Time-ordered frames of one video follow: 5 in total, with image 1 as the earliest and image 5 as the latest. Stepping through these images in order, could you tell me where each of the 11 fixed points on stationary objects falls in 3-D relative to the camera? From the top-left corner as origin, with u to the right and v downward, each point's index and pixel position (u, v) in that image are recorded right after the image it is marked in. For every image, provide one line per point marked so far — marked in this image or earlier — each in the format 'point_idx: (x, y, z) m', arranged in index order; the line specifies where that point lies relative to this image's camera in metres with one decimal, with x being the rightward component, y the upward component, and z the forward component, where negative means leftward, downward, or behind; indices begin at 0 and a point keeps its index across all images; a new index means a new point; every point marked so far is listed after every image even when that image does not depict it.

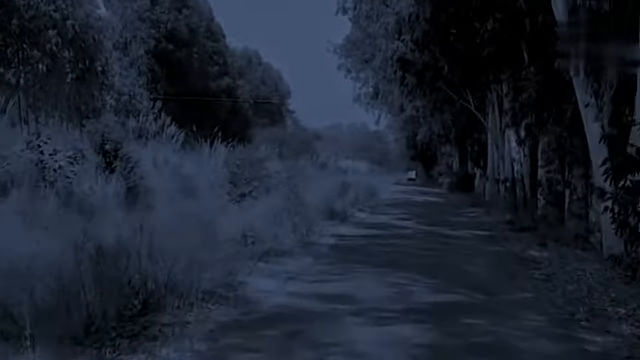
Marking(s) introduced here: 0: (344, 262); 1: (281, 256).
0: (+0.3, -1.1, +12.4) m
1: (-0.5, -1.1, +13.0) m
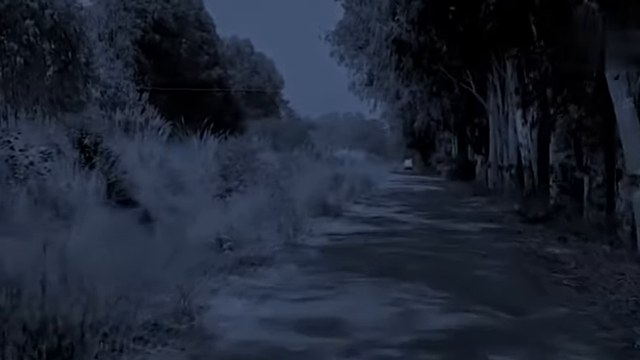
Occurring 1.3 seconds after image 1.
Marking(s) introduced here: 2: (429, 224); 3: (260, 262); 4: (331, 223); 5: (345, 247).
0: (+0.2, -1.0, +10.4) m
1: (-0.7, -1.0, +11.1) m
2: (+2.2, -0.9, +19.1) m
3: (-0.7, -1.0, +11.1) m
4: (+0.2, -0.9, +18.9) m
5: (+0.4, -0.9, +12.7) m
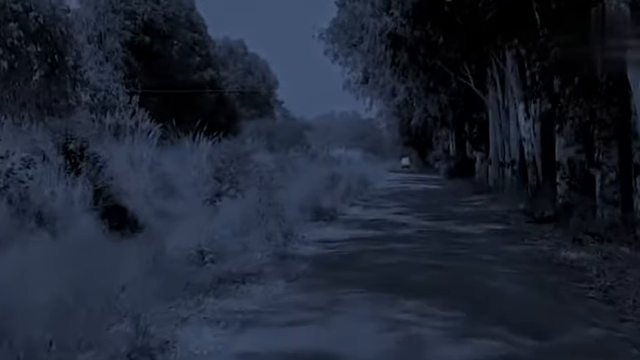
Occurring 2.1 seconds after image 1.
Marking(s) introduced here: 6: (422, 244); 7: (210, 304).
0: (+0.1, -1.0, +9.3) m
1: (-0.8, -1.1, +10.0) m
2: (+2.1, -0.9, +18.0) m
3: (-0.8, -1.1, +10.0) m
4: (+0.1, -0.9, +17.8) m
5: (+0.3, -1.0, +11.6) m
6: (+1.5, -0.9, +13.5) m
7: (-1.0, -1.1, +8.5) m
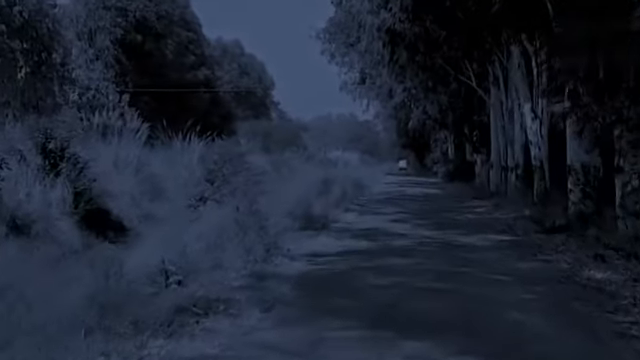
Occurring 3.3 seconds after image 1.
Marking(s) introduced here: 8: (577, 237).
0: (-0.1, -1.1, +7.7) m
1: (-0.9, -1.1, +8.4) m
2: (+1.9, -1.0, +16.4) m
3: (-0.9, -1.1, +8.4) m
4: (0.0, -1.0, +16.2) m
5: (+0.1, -1.0, +10.0) m
6: (+1.3, -1.0, +12.0) m
7: (-1.2, -1.2, +6.9) m
8: (+4.0, -0.9, +14.7) m
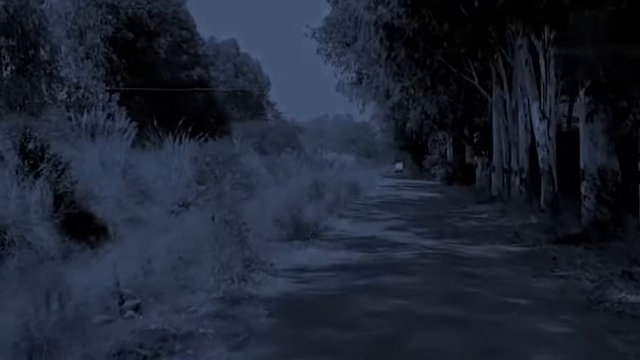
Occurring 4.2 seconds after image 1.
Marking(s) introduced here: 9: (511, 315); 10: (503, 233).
0: (-0.2, -1.2, +6.3) m
1: (-1.0, -1.2, +7.0) m
2: (+1.8, -1.1, +15.0) m
3: (-1.1, -1.2, +7.0) m
4: (-0.2, -1.1, +14.8) m
5: (0.0, -1.1, +8.5) m
6: (+1.2, -1.1, +10.5) m
7: (-1.3, -1.2, +5.5) m
8: (+3.9, -1.0, +13.3) m
9: (+1.6, -1.1, +7.9) m
10: (+3.6, -1.0, +18.0) m
